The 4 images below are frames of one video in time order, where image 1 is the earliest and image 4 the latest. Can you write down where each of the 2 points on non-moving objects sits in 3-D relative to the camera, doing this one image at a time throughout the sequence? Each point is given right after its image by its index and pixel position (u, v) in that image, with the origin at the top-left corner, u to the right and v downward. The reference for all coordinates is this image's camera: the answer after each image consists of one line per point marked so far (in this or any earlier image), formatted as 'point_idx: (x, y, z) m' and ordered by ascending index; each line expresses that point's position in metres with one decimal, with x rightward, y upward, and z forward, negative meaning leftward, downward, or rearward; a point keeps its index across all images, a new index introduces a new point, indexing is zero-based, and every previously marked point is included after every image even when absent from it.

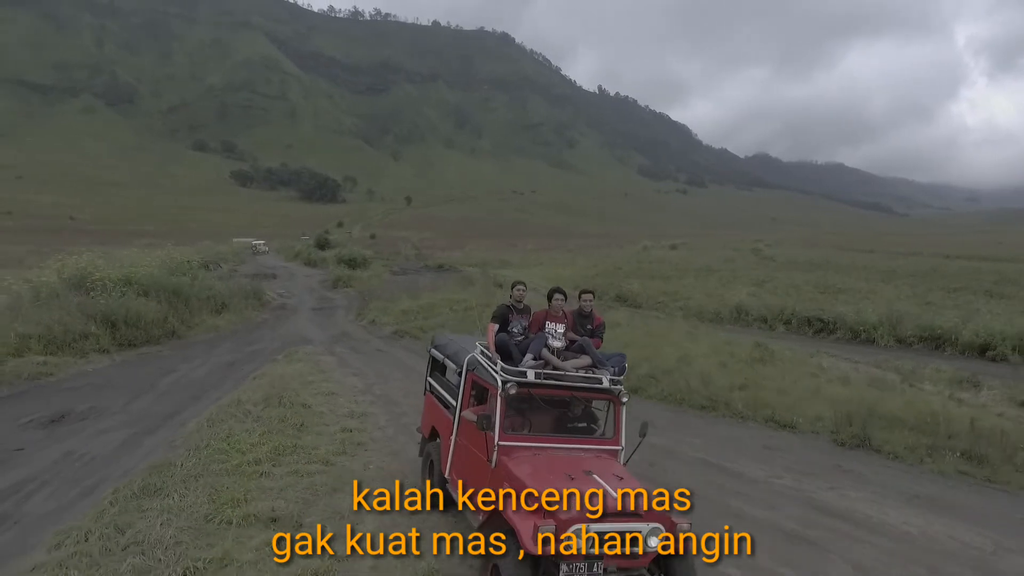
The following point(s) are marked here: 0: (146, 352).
0: (-9.9, -1.7, +17.2) m
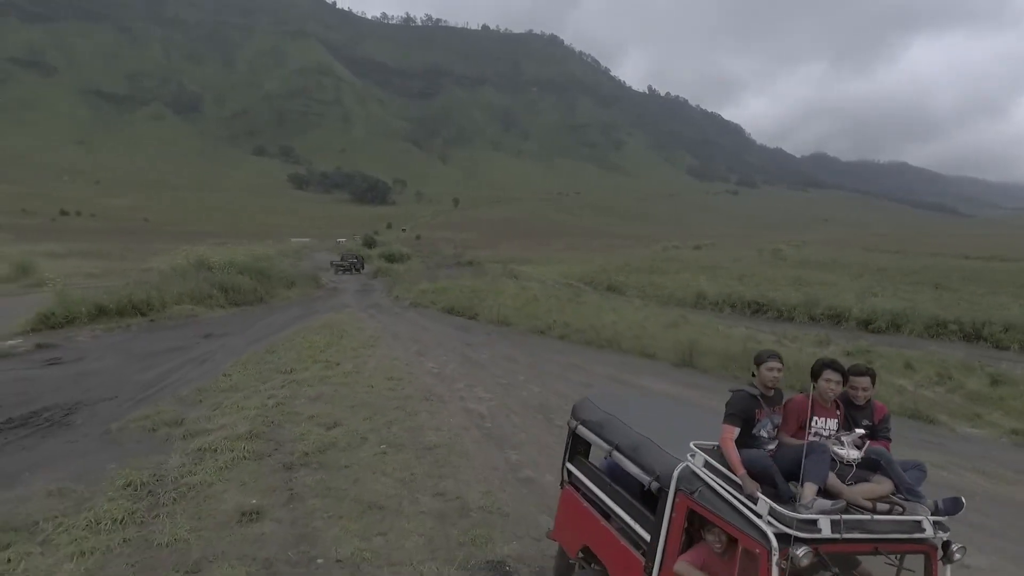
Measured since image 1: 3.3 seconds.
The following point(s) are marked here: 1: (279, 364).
0: (-11.1, -0.8, +26.5) m
1: (-5.5, -1.9, +15.3) m
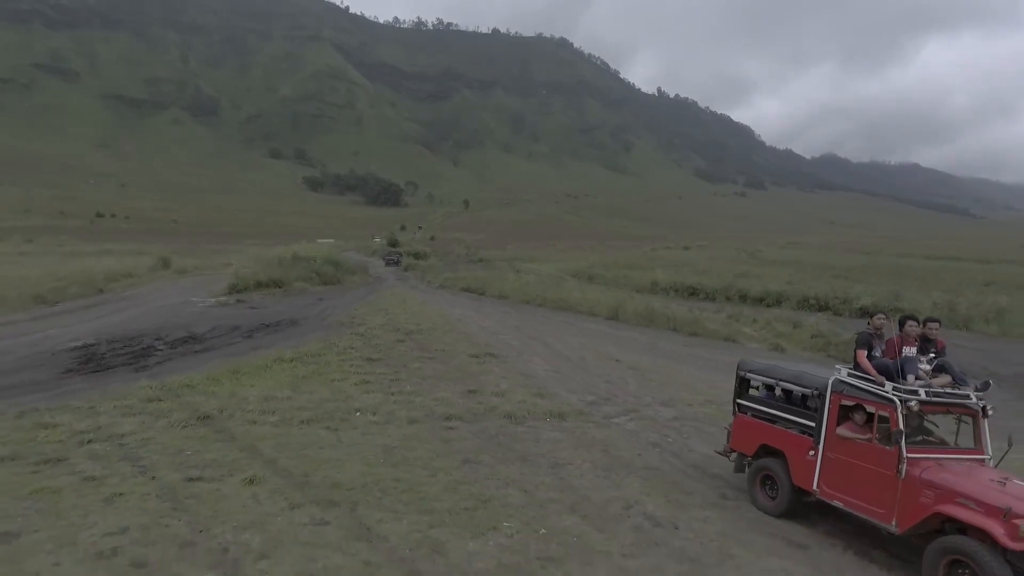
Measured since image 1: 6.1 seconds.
0: (-11.4, +0.1, +39.9) m
1: (-6.0, -0.9, +28.7) m
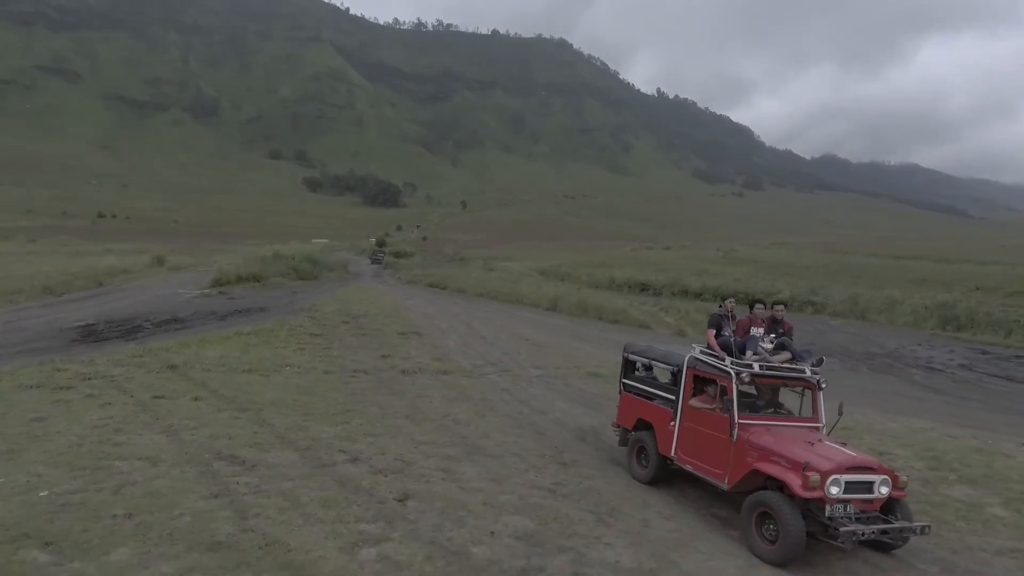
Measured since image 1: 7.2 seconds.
0: (-14.4, +0.5, +44.5) m
1: (-9.0, -0.6, +33.3) m
